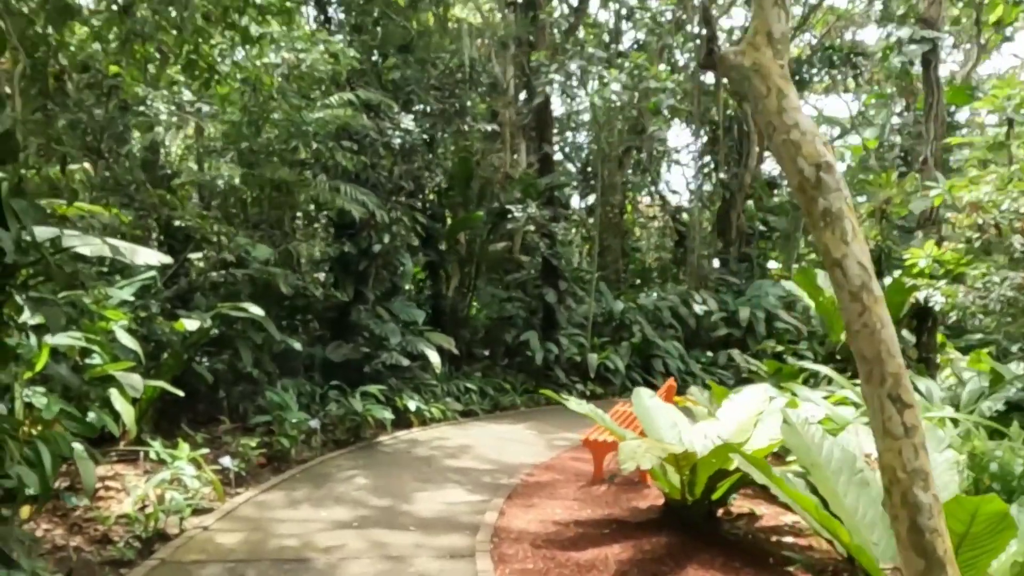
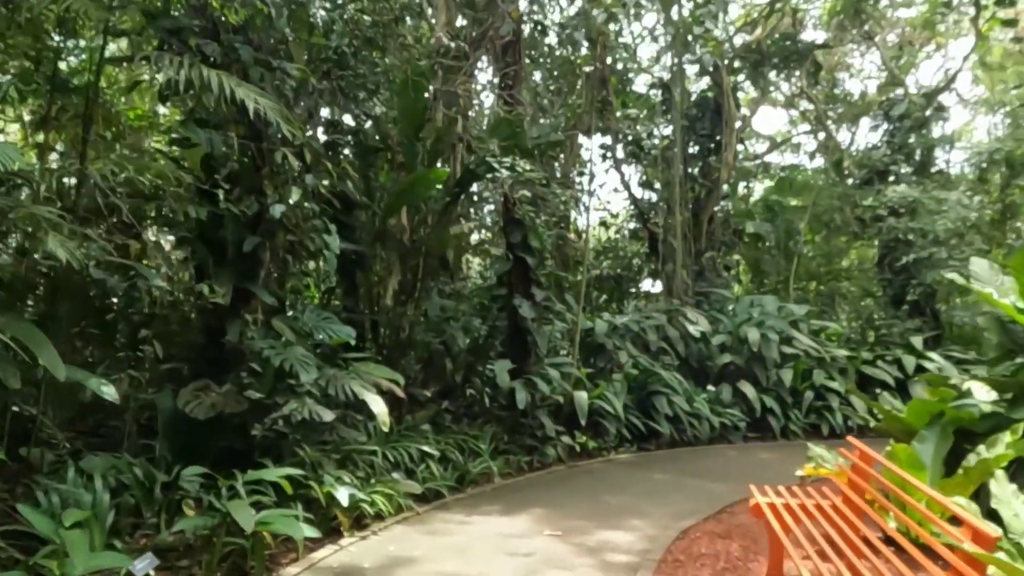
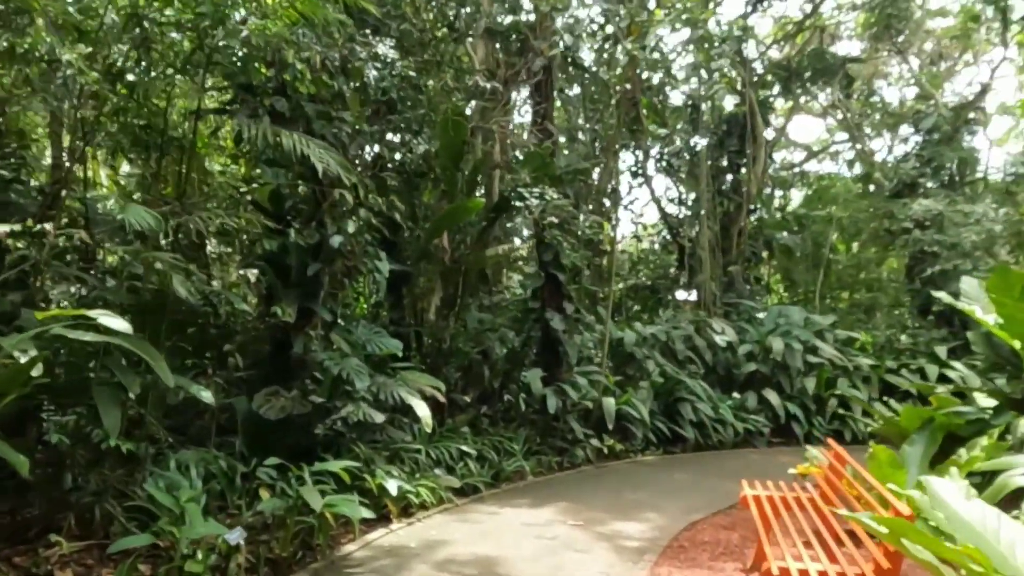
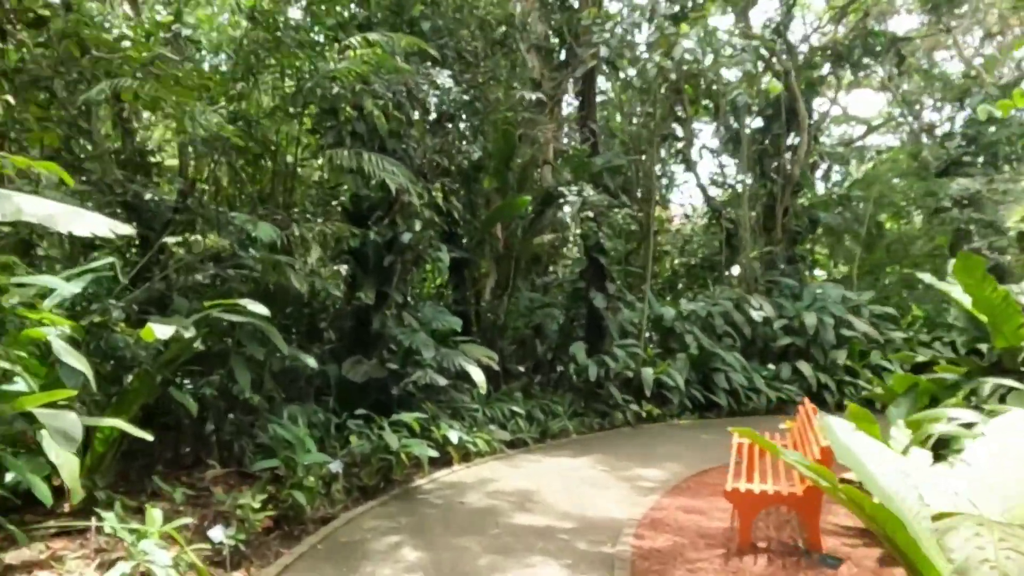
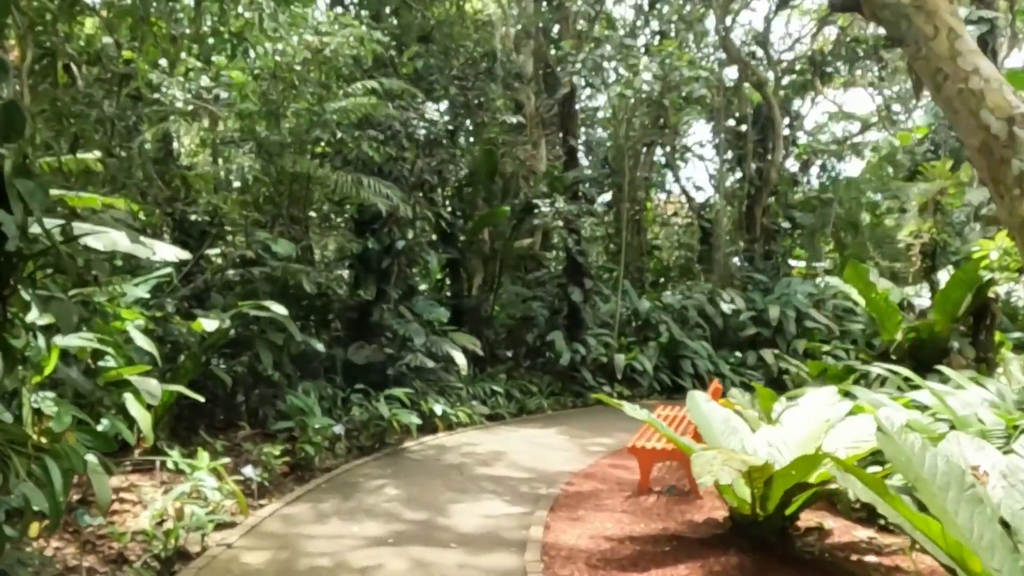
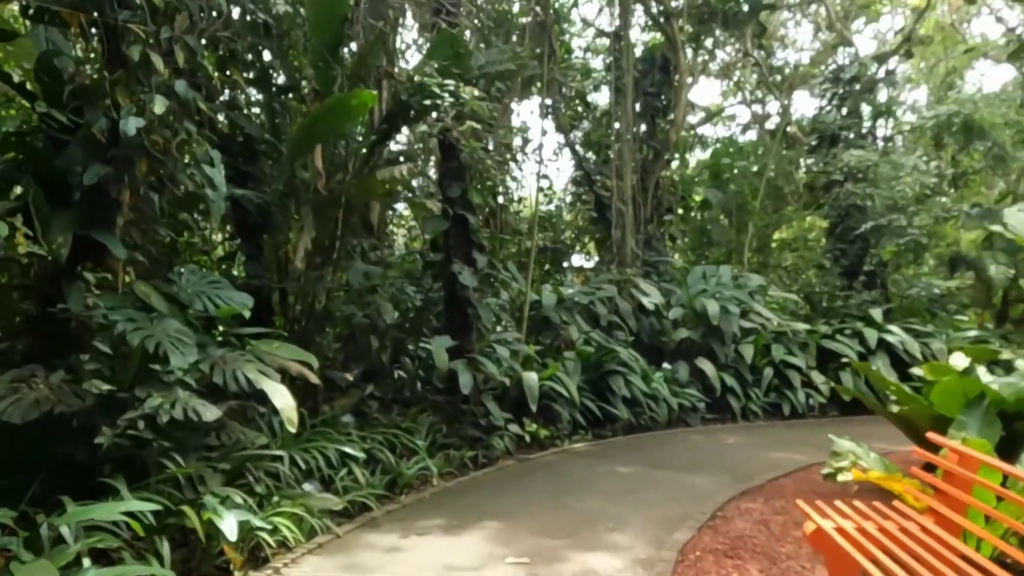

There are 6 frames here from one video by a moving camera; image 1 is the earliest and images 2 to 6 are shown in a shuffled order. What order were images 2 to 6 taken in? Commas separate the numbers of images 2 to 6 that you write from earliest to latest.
5, 4, 3, 2, 6
